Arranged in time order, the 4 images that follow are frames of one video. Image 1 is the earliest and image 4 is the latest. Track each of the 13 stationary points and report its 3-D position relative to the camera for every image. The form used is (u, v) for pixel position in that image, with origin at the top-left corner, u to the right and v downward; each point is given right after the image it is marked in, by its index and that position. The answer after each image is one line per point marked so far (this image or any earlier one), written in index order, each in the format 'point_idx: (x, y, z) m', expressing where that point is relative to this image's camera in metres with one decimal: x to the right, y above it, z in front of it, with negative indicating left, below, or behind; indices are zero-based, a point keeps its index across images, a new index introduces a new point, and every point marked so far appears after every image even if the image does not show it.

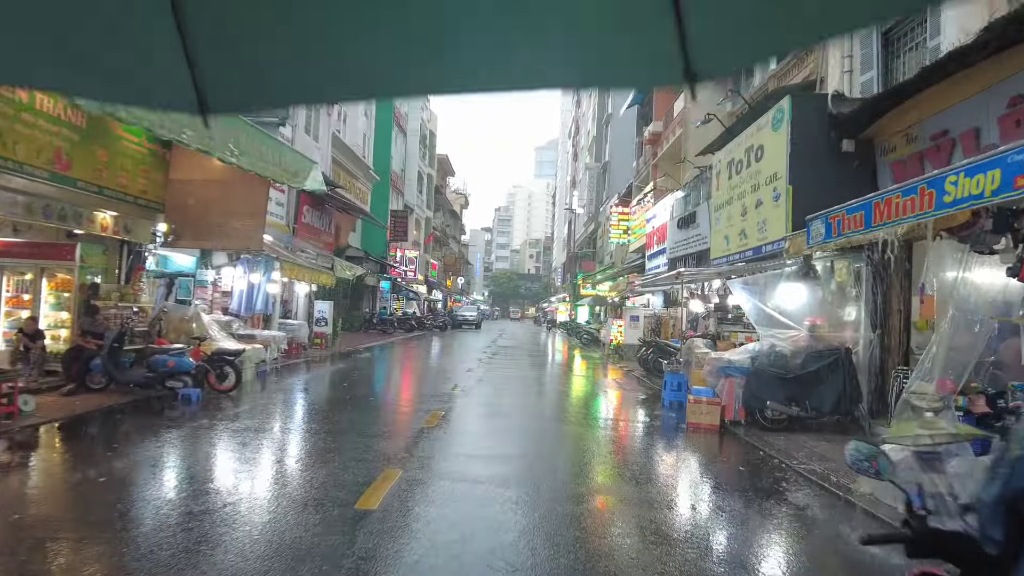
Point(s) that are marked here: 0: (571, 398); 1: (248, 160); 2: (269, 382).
0: (+1.4, -2.5, +15.6) m
1: (-3.6, +1.7, +9.1) m
2: (-5.1, -2.0, +13.8) m
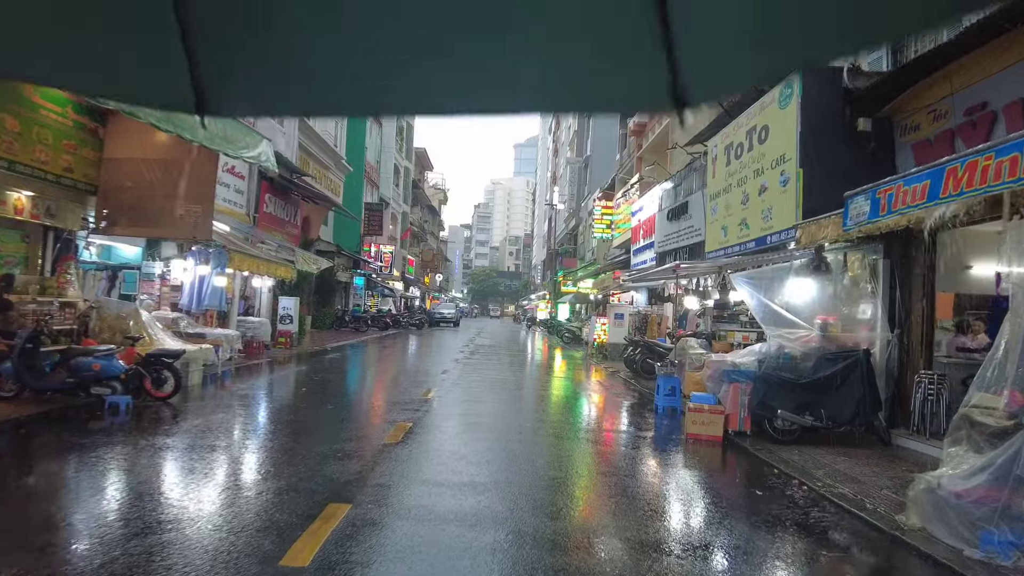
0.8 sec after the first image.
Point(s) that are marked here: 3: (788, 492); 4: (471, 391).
0: (+0.9, -2.4, +14.4) m
1: (-3.8, +1.8, +7.7) m
2: (-5.6, -1.9, +12.4) m
3: (+2.9, -2.1, +6.8) m
4: (-1.0, -2.3, +15.5) m
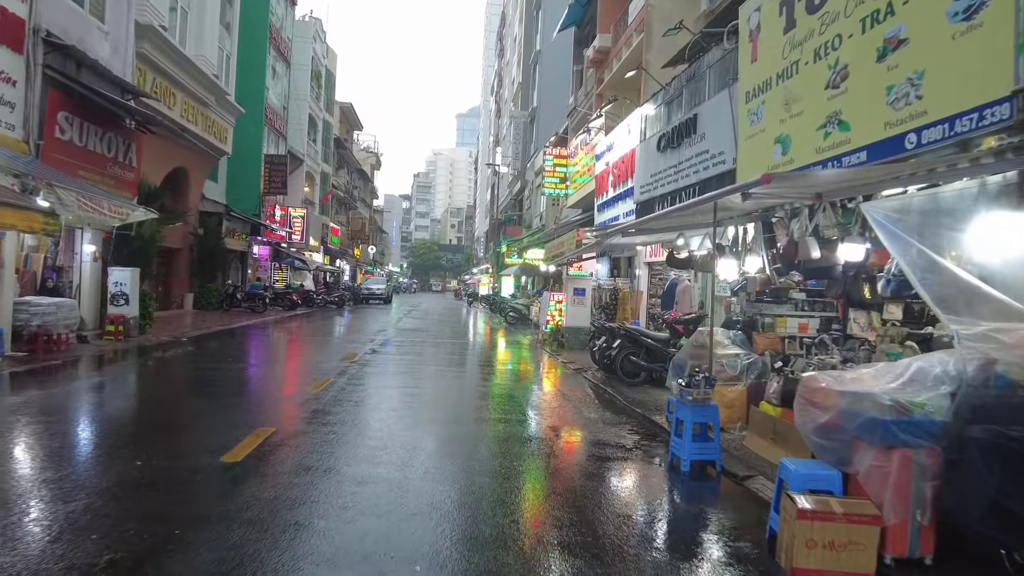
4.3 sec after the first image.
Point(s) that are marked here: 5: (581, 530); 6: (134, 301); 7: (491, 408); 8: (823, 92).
0: (-0.3, -1.8, +9.1) m
1: (-4.5, +2.1, +1.8) m
2: (-6.6, -1.4, +6.5) m
3: (+2.3, -1.8, +1.6) m
4: (-2.3, -1.7, +10.0) m
5: (+0.5, -1.9, +4.7) m
6: (-9.0, -0.3, +15.5) m
7: (-0.3, -1.8, +9.5) m
8: (+3.1, +2.0, +6.5) m
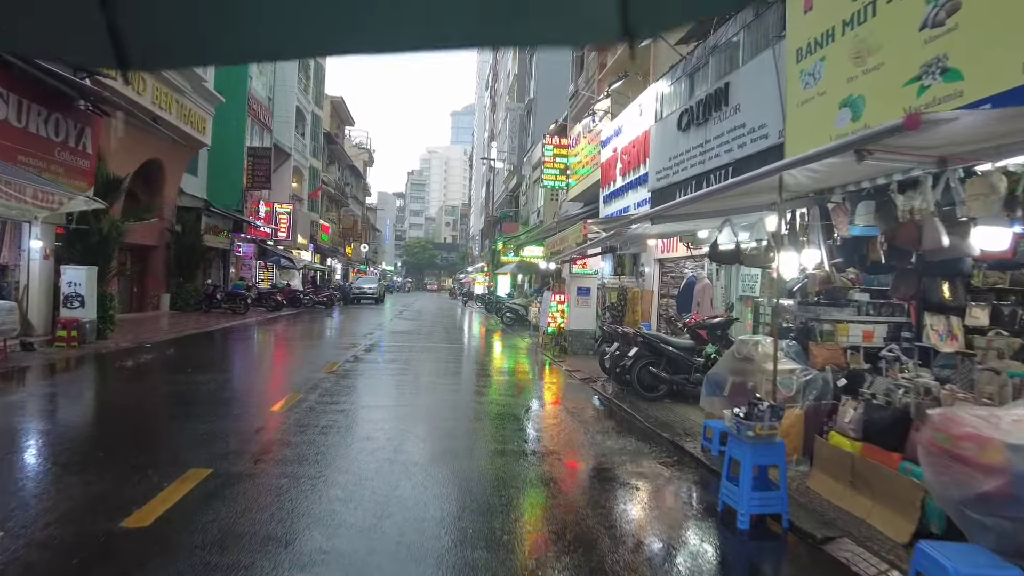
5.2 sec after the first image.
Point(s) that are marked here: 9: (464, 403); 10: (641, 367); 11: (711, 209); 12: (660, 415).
0: (-0.3, -1.8, +7.6) m
1: (-4.4, +2.1, +0.3) m
2: (-6.5, -1.5, +4.9) m
3: (+2.4, -1.8, +0.2) m
4: (-2.3, -1.7, +8.5) m
5: (+0.6, -1.9, +3.2) m
6: (-9.0, -0.3, +13.9) m
7: (-0.3, -1.8, +8.0) m
8: (+3.1, +2.0, +5.0) m
9: (-0.8, -1.9, +9.8) m
10: (+1.9, -1.1, +9.7) m
11: (+2.1, +0.9, +6.8) m
12: (+2.0, -1.7, +8.8) m
